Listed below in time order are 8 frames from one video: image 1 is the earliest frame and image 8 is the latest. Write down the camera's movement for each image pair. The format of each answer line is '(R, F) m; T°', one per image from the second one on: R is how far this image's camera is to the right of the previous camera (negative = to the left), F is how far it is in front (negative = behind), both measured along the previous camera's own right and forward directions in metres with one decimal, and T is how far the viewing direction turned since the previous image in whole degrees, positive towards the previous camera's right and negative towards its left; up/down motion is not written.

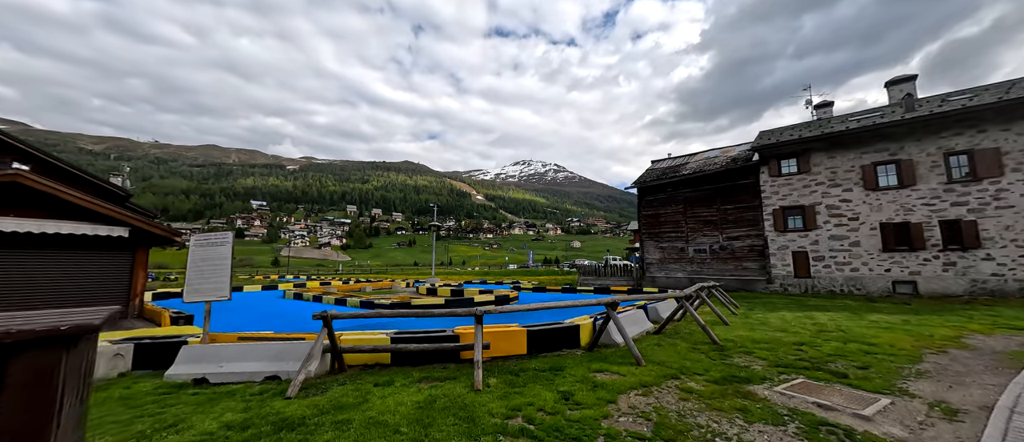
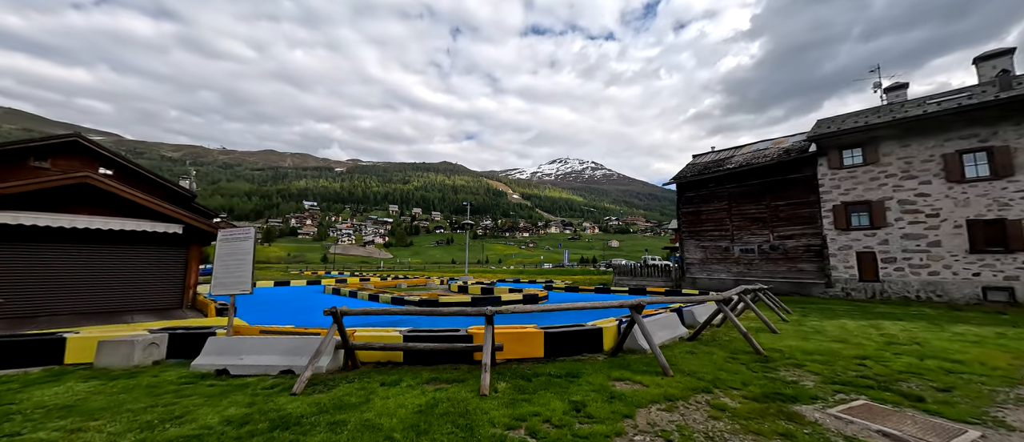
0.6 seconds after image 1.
(+0.3, +0.3) m; -6°
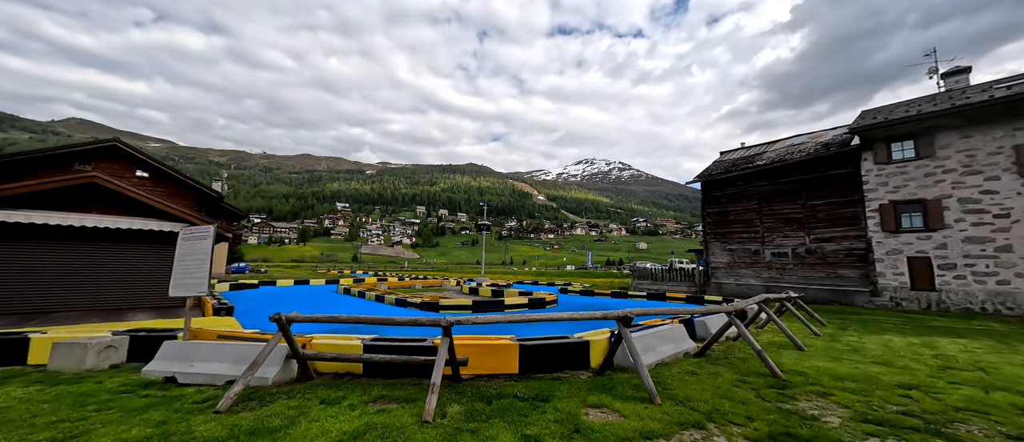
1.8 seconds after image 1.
(+0.7, +0.6) m; -4°
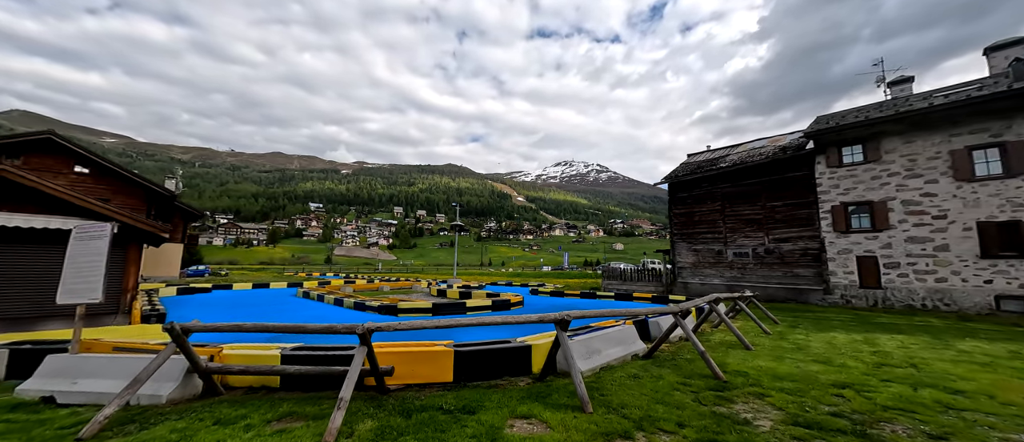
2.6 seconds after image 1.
(+0.5, +0.2) m; +3°
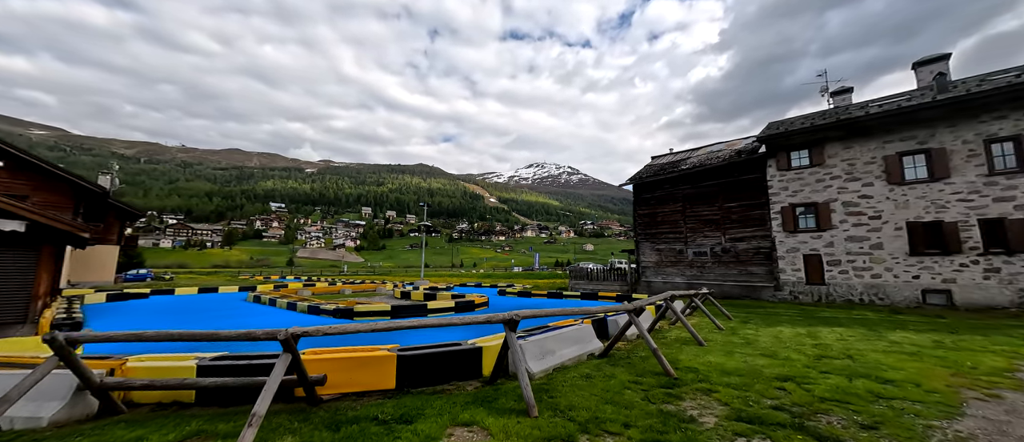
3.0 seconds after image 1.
(+0.2, +0.2) m; +4°
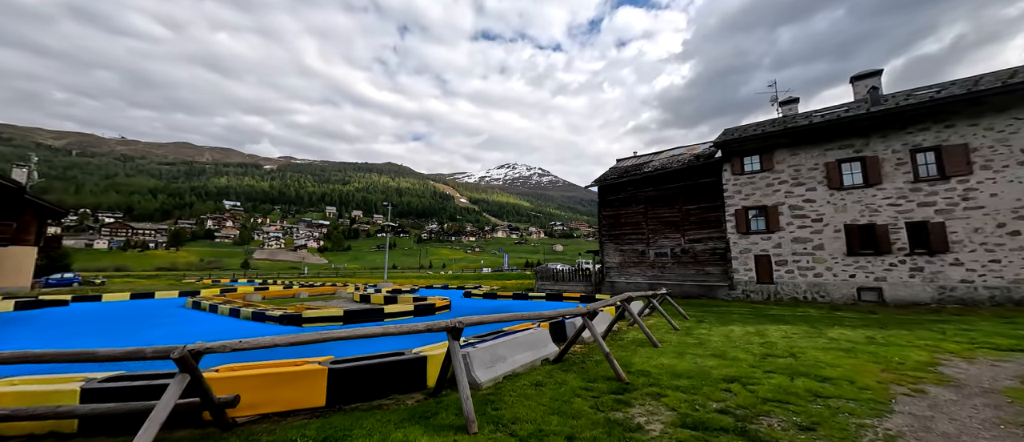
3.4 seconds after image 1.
(+0.2, +0.2) m; +5°
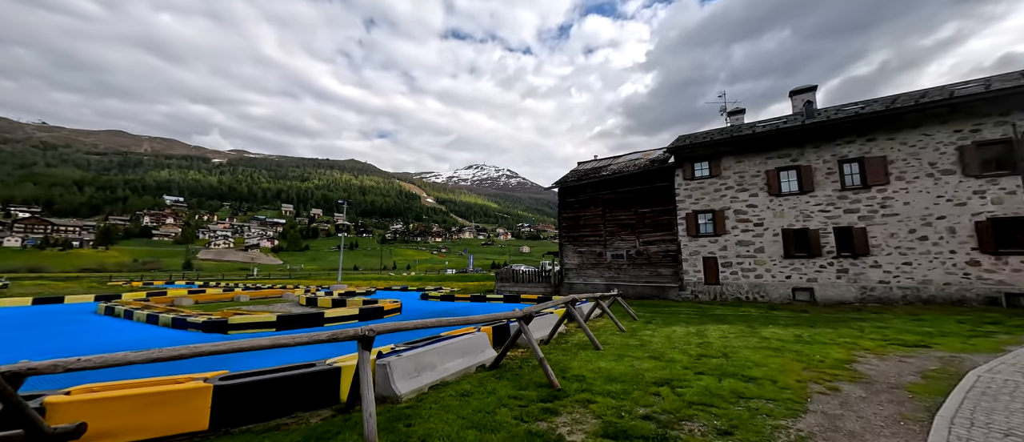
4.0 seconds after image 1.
(+0.4, +0.2) m; +5°
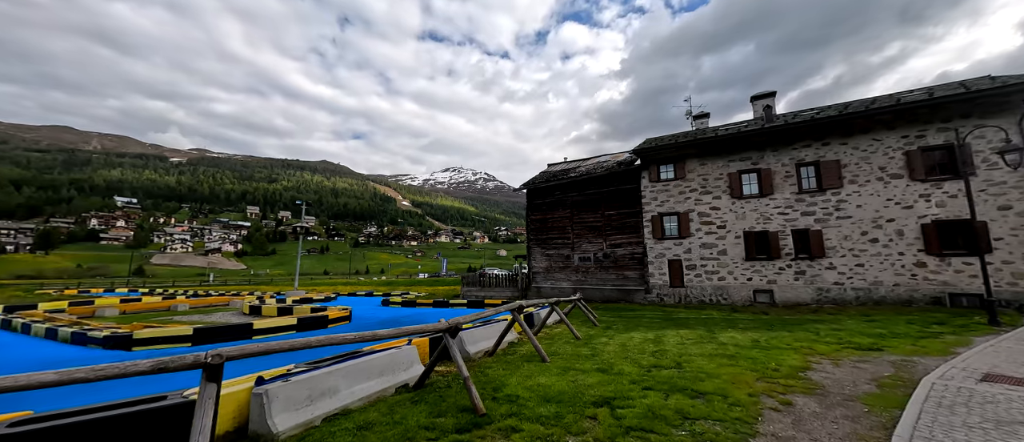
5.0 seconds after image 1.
(+0.6, +0.6) m; +4°
